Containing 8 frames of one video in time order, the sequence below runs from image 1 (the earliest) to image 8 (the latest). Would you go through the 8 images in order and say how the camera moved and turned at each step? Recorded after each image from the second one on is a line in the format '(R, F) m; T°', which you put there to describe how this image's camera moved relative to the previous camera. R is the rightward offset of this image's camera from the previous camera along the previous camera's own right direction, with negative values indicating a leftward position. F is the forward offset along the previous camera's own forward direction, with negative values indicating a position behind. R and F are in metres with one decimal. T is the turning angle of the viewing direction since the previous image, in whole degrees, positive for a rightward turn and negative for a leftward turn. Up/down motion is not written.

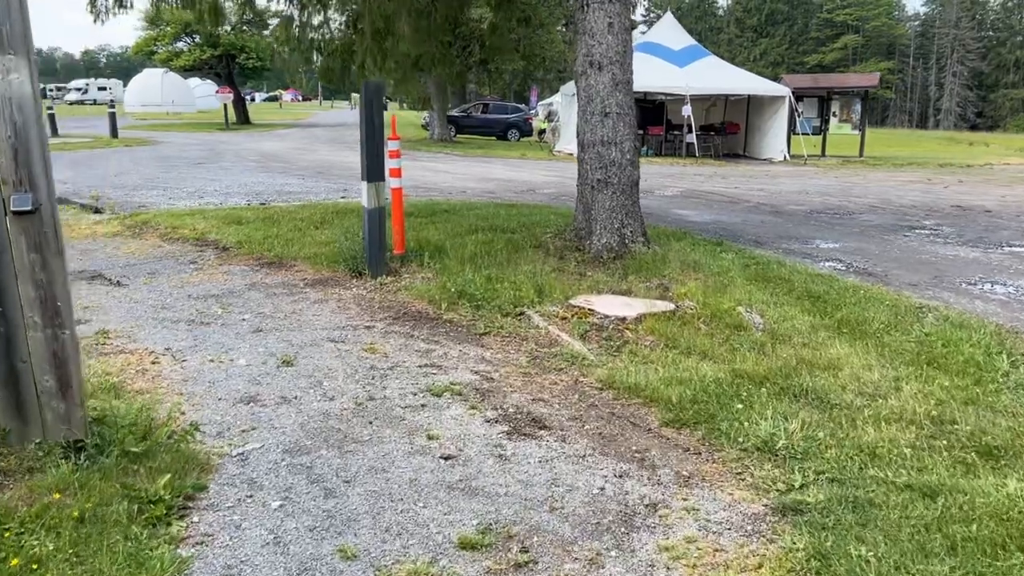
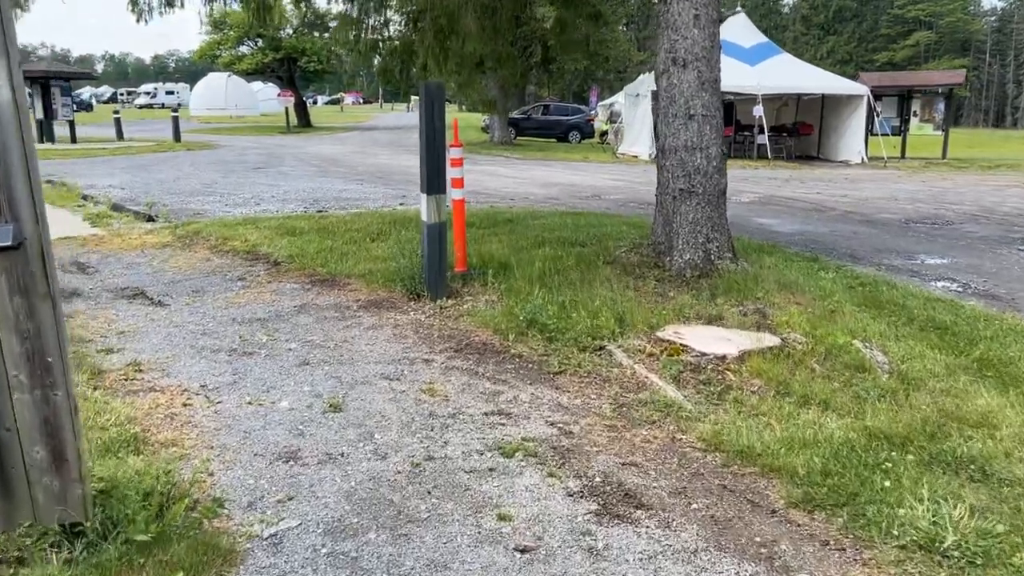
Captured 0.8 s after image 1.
(-0.1, +0.6) m; -4°
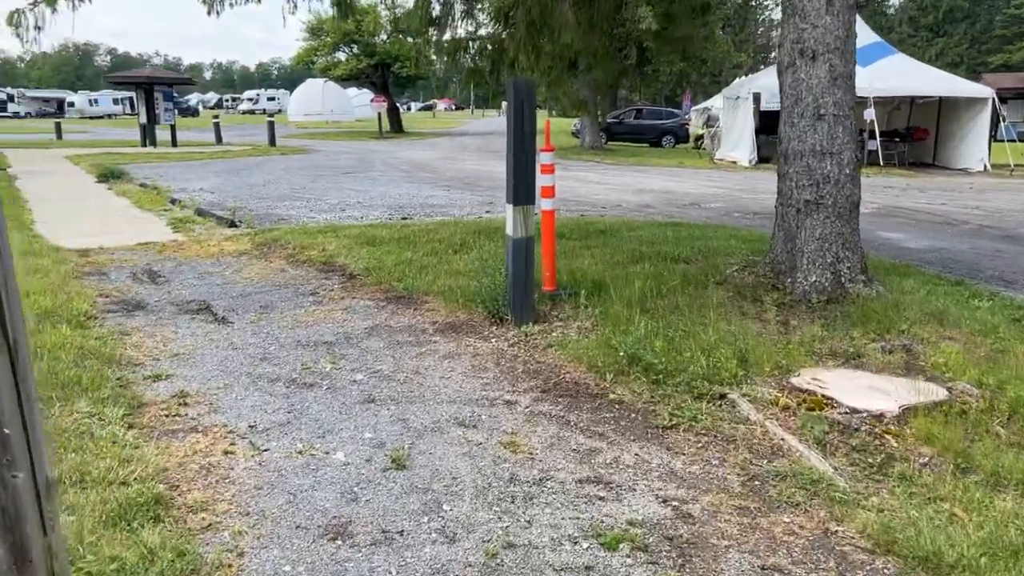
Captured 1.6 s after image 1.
(-0.1, +0.6) m; -6°
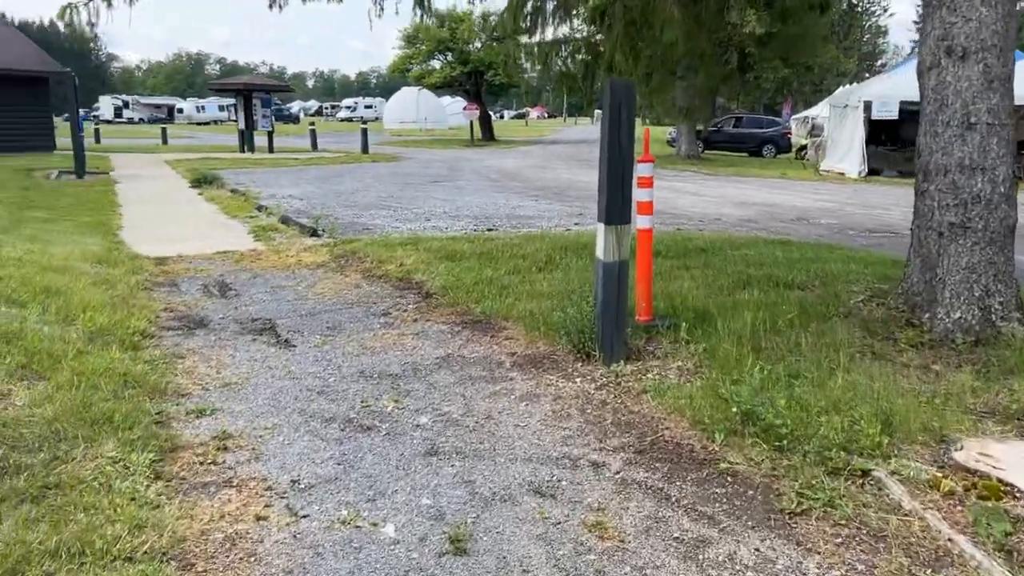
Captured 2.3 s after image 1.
(0.0, +0.5) m; -6°
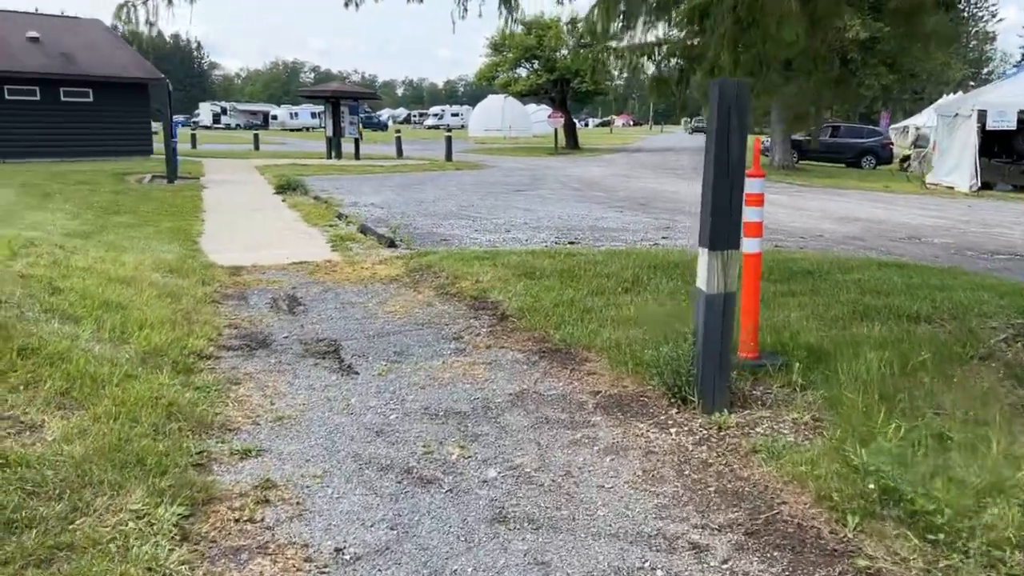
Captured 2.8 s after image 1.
(0.0, +0.5) m; -6°
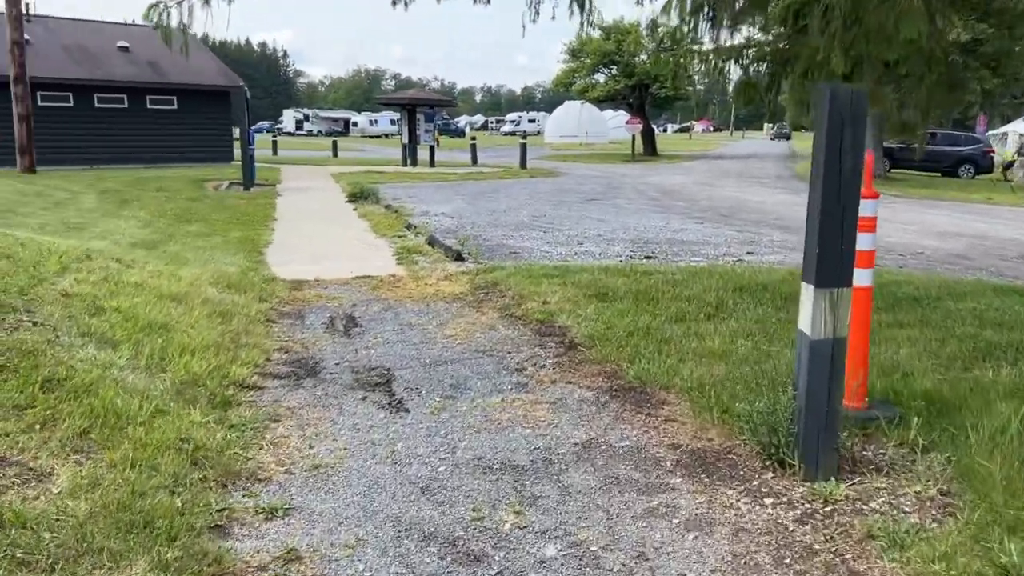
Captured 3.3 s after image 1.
(0.0, +0.4) m; -5°
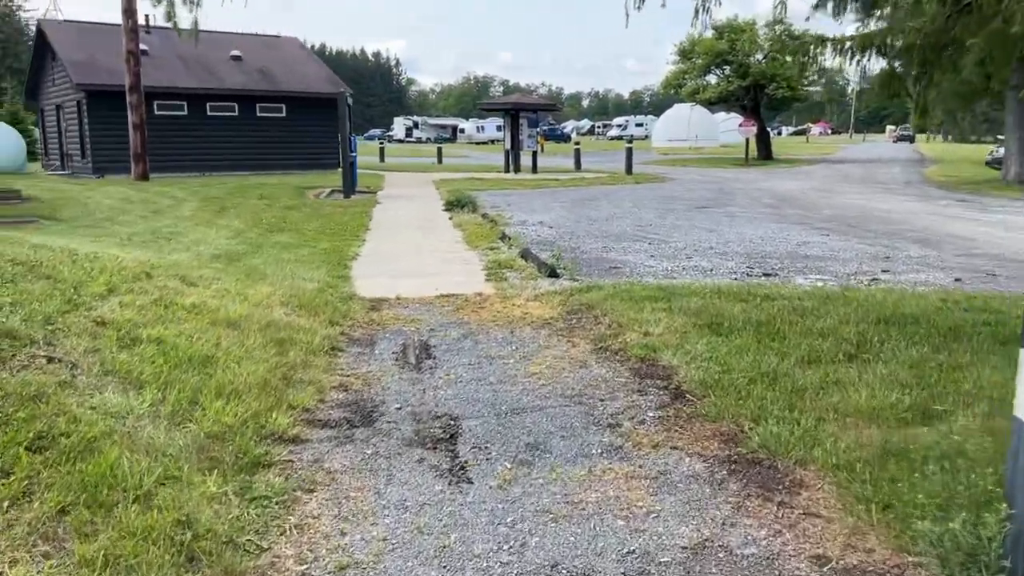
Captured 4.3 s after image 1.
(0.0, +0.7) m; -7°
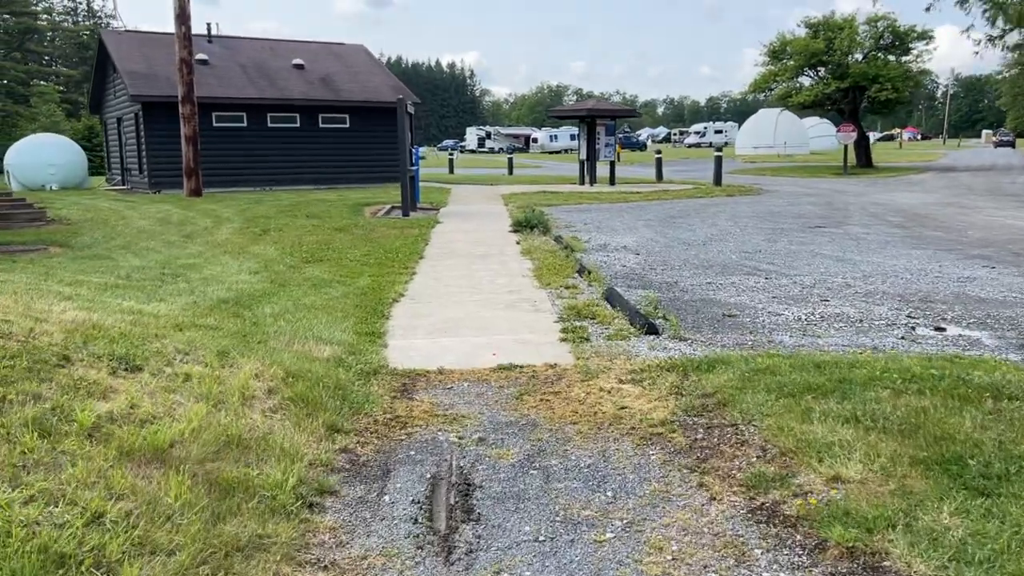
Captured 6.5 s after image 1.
(-0.1, +1.9) m; -5°
